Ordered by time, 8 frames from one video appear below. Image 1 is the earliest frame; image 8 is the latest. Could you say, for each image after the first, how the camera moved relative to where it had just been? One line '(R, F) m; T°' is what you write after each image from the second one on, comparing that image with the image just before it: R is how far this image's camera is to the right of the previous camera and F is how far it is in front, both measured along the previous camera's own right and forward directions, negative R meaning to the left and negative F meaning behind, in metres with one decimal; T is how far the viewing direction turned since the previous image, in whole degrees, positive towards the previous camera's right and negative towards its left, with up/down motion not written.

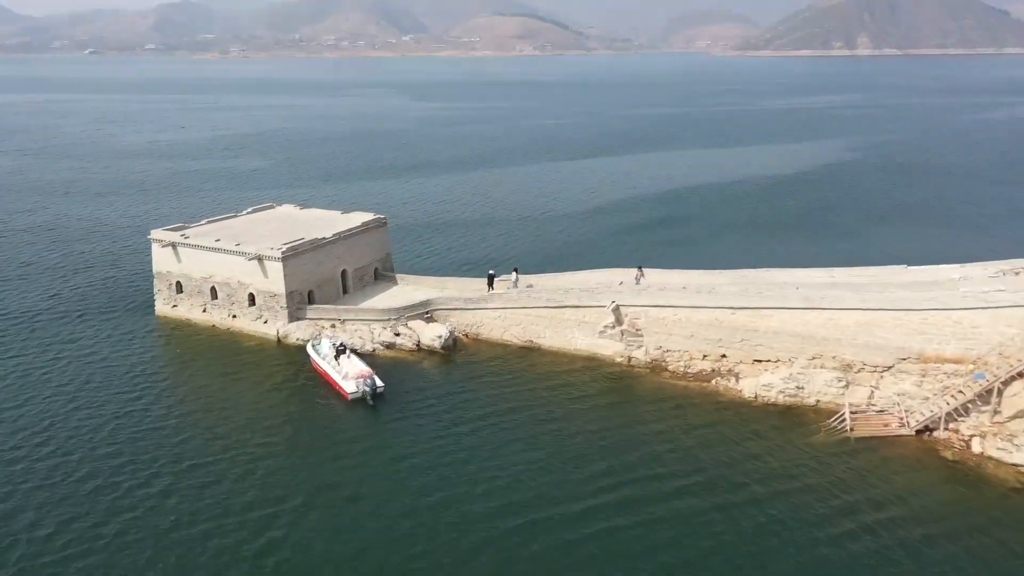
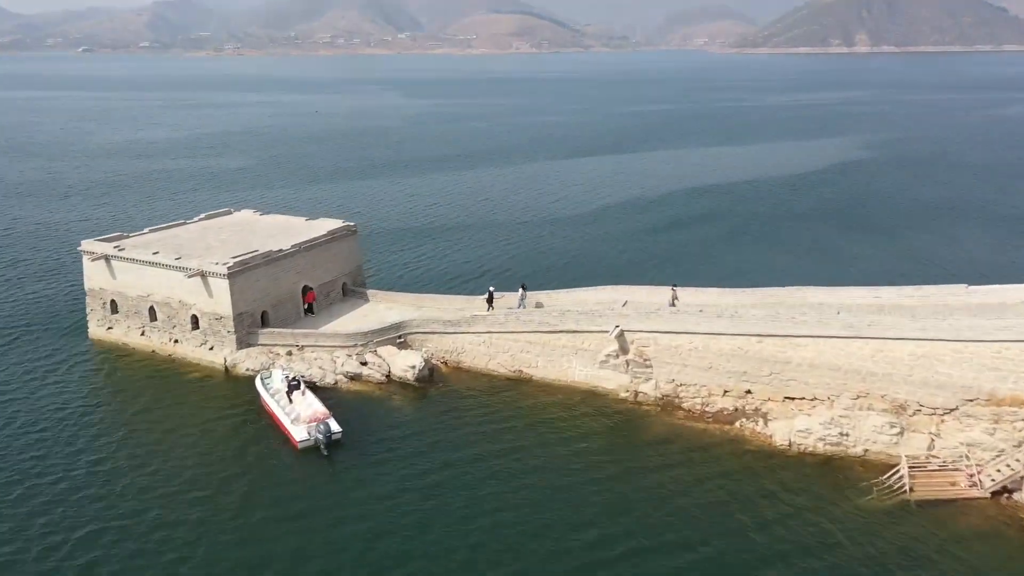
(+0.4, +4.6) m; 0°
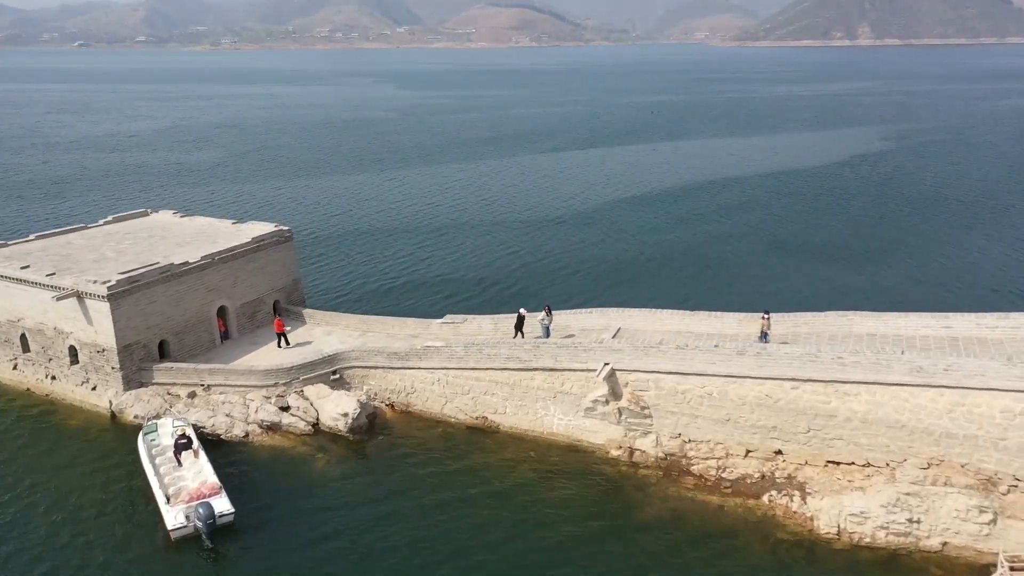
(+1.0, +5.9) m; 0°
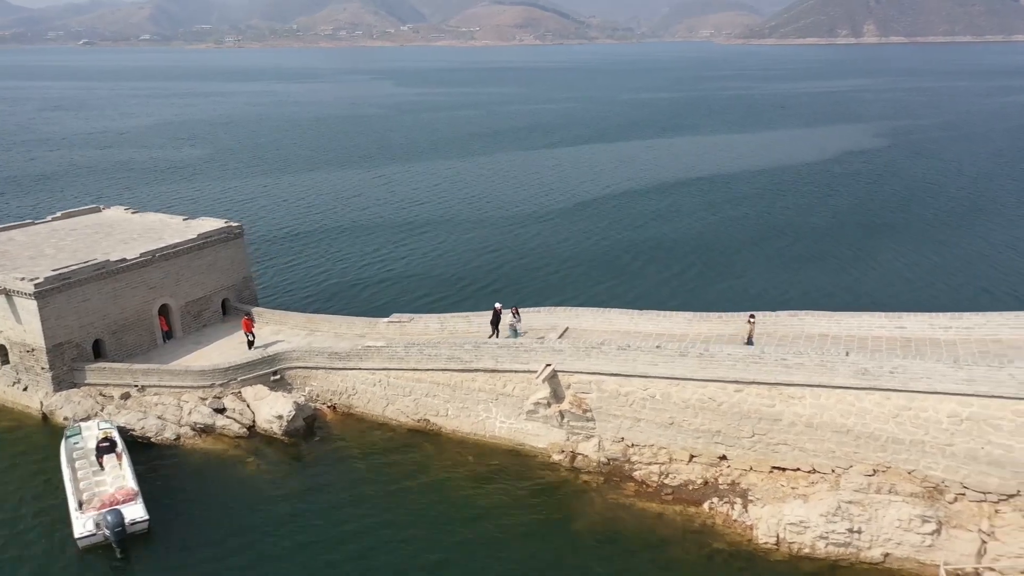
(+1.6, +0.7) m; 0°
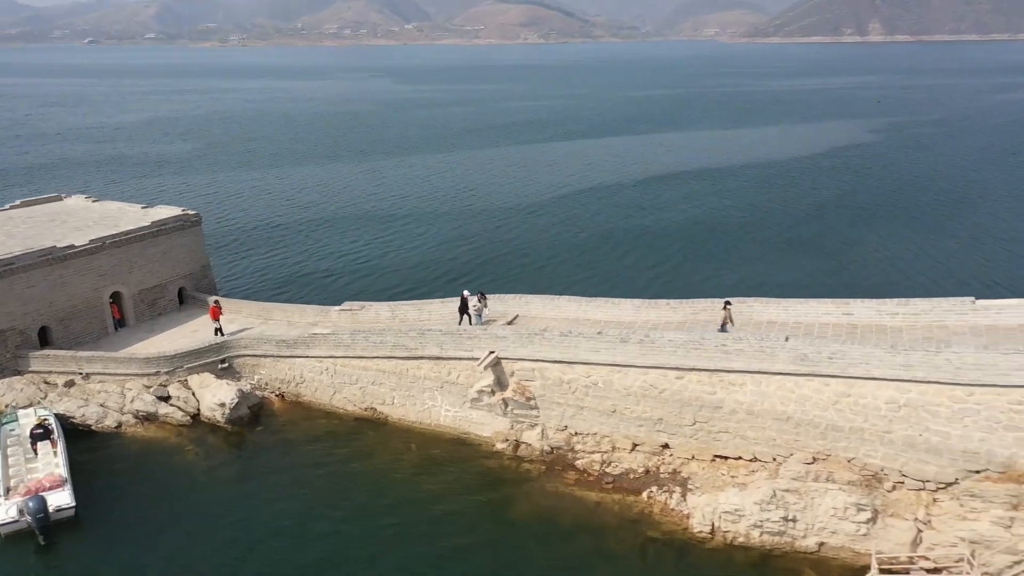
(+1.4, +0.3) m; 0°
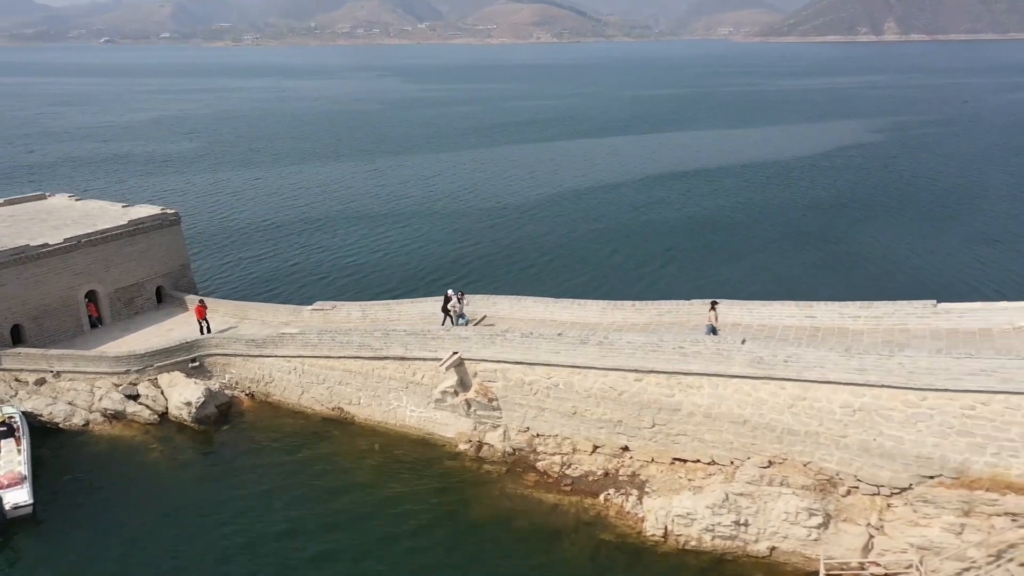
(+1.1, +0.1) m; -1°
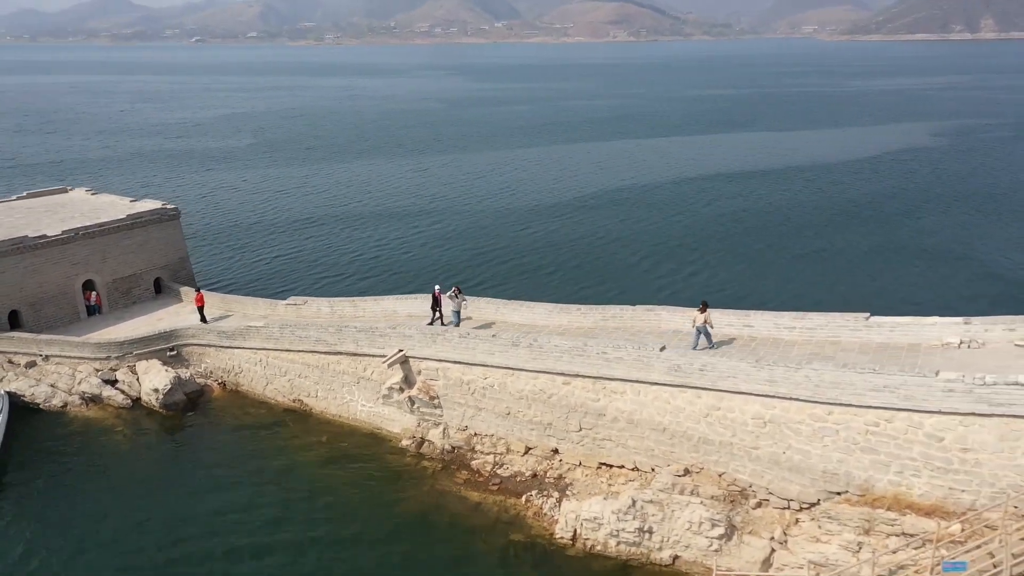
(+3.0, -0.1) m; -5°
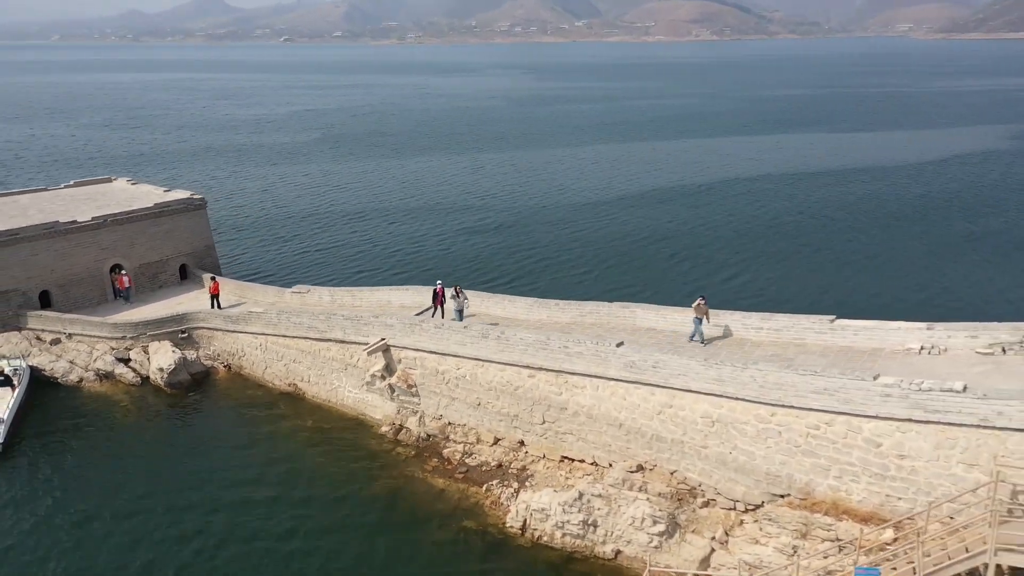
(+2.3, -0.2) m; -5°
